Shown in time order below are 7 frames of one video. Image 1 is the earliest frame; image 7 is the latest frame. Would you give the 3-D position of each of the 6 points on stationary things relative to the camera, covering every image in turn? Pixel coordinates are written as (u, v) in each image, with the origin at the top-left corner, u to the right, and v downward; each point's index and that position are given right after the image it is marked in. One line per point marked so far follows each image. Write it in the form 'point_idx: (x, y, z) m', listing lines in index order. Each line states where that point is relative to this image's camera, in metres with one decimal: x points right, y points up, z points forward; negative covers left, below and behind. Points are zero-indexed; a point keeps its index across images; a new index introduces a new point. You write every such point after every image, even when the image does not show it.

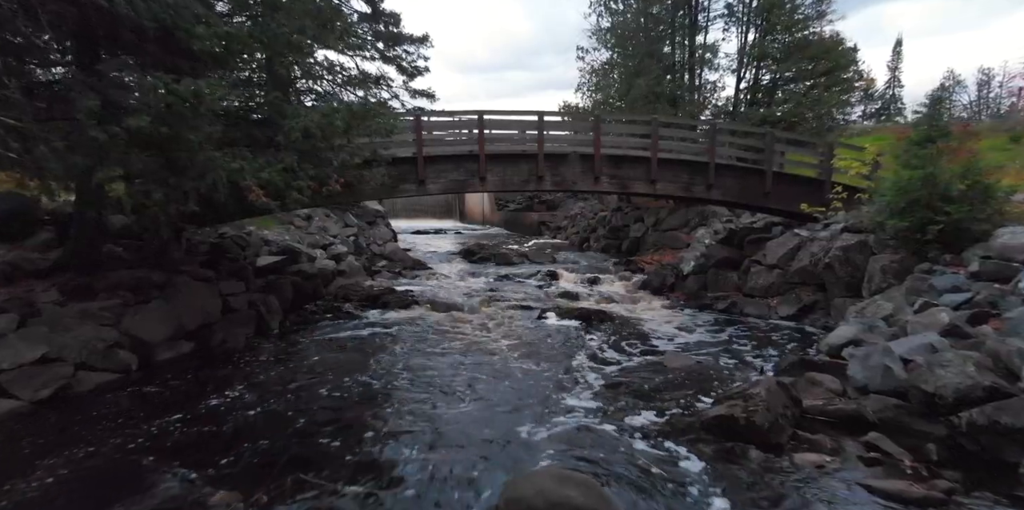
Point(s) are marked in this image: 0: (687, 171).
0: (+4.5, +2.2, +13.8) m
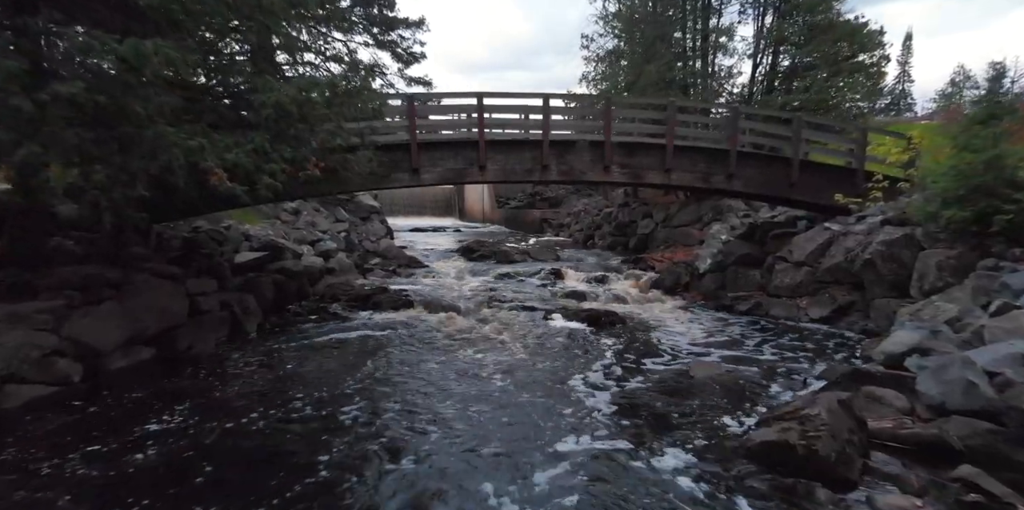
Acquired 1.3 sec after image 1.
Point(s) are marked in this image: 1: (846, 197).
0: (+4.5, +2.3, +12.6) m
1: (+7.9, +1.4, +12.6) m
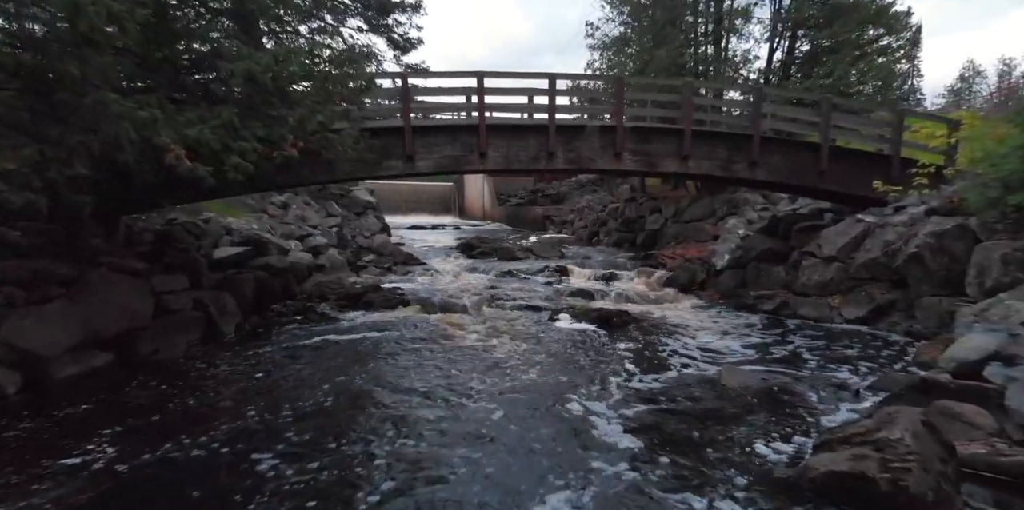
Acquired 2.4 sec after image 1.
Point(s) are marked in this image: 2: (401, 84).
0: (+4.6, +2.4, +11.6) m
1: (+8.0, +1.5, +11.6) m
2: (-2.1, +3.3, +10.5) m
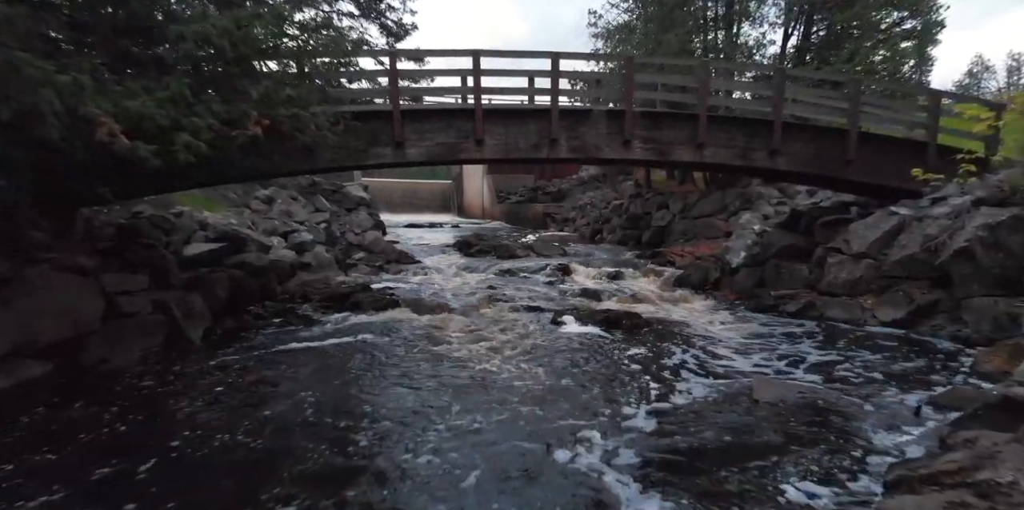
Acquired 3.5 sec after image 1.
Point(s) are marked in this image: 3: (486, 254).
0: (+4.6, +2.5, +10.7) m
1: (+8.0, +1.6, +10.7) m
2: (-2.2, +3.4, +9.5) m
3: (-0.9, 0.0, +18.5) m
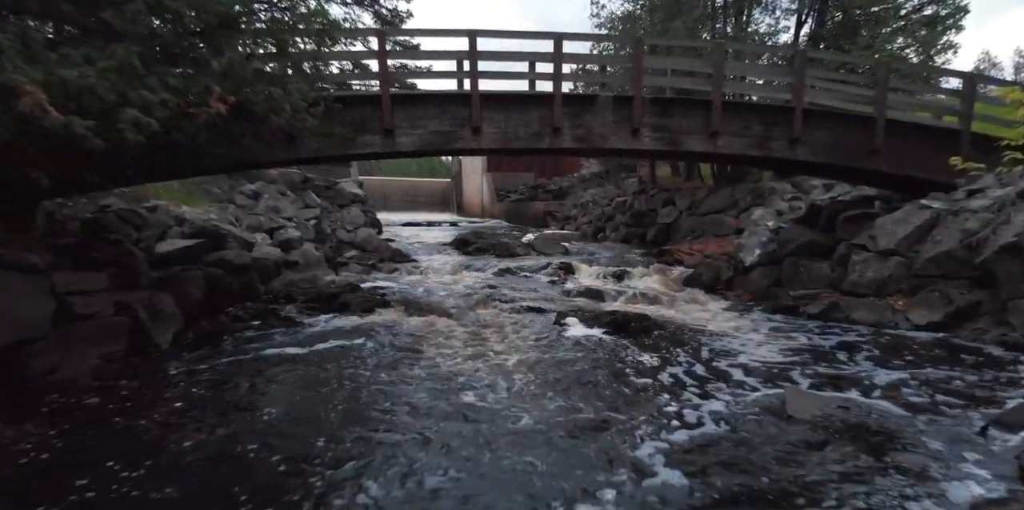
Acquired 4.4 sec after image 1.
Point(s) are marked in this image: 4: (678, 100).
0: (+4.6, +2.5, +9.9) m
1: (+8.0, +1.6, +9.9) m
2: (-2.2, +3.4, +8.8) m
3: (-0.9, +0.1, +17.7) m
4: (+3.0, +2.8, +9.7) m
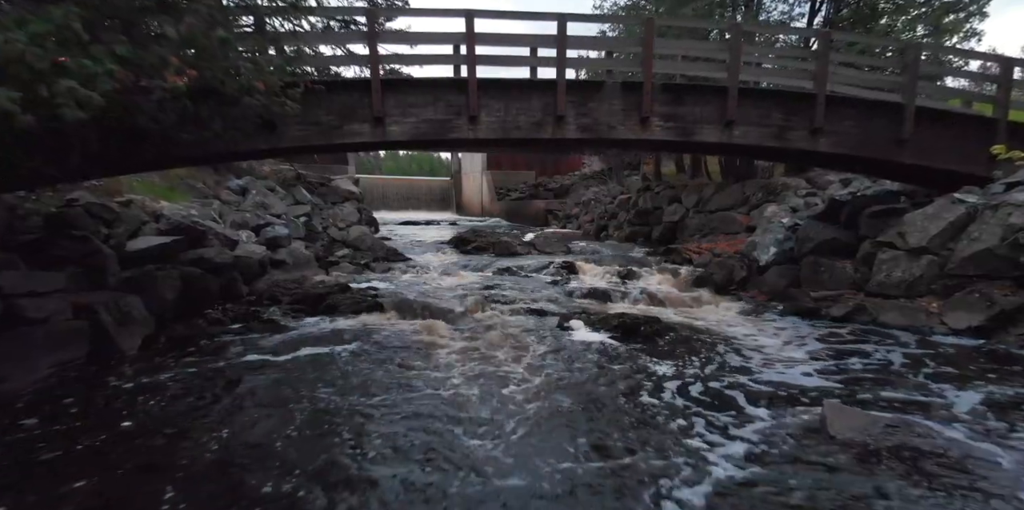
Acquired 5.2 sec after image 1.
0: (+4.6, +2.5, +9.2) m
1: (+8.0, +1.7, +9.2) m
2: (-2.2, +3.4, +8.1) m
3: (-0.9, +0.1, +17.0) m
4: (+3.0, +2.8, +9.1) m
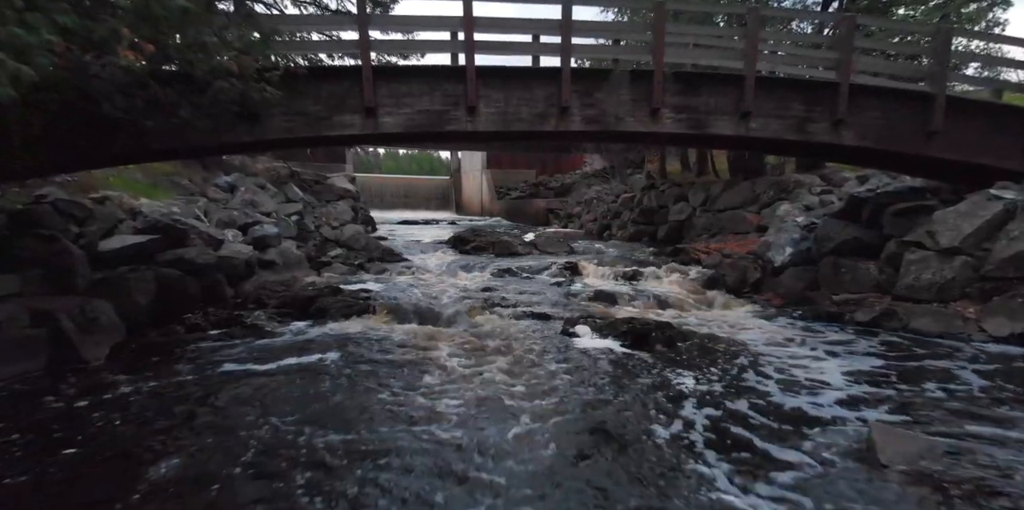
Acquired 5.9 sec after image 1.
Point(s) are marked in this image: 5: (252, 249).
0: (+4.6, +2.5, +8.6) m
1: (+8.0, +1.7, +8.6) m
2: (-2.1, +3.4, +7.5) m
3: (-0.9, +0.1, +16.4) m
4: (+3.0, +2.8, +8.5) m
5: (-5.1, +0.1, +10.5) m
